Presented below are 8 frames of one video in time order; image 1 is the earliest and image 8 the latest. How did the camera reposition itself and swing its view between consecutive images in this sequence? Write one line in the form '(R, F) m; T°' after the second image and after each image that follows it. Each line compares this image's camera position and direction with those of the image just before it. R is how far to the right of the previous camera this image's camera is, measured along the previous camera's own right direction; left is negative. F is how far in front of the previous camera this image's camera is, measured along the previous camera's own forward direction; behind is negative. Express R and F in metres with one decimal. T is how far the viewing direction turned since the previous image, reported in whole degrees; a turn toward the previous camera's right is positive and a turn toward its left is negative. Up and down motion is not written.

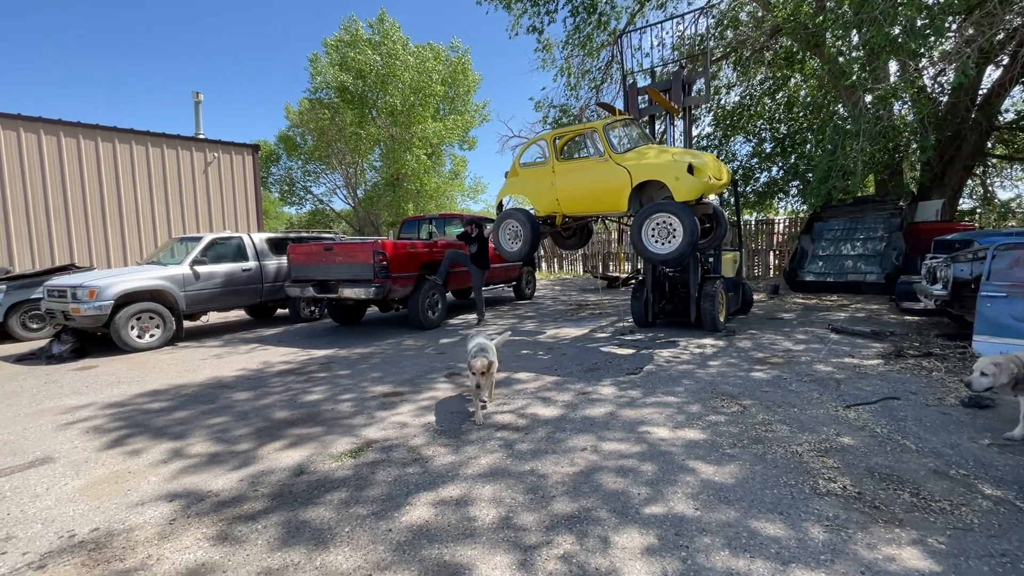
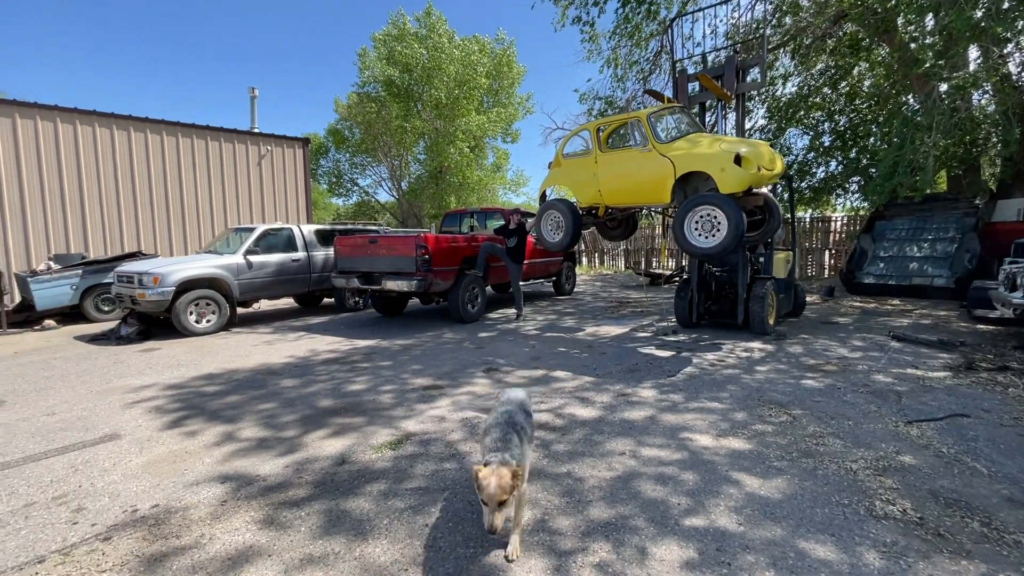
(0.0, 0.0) m; -5°
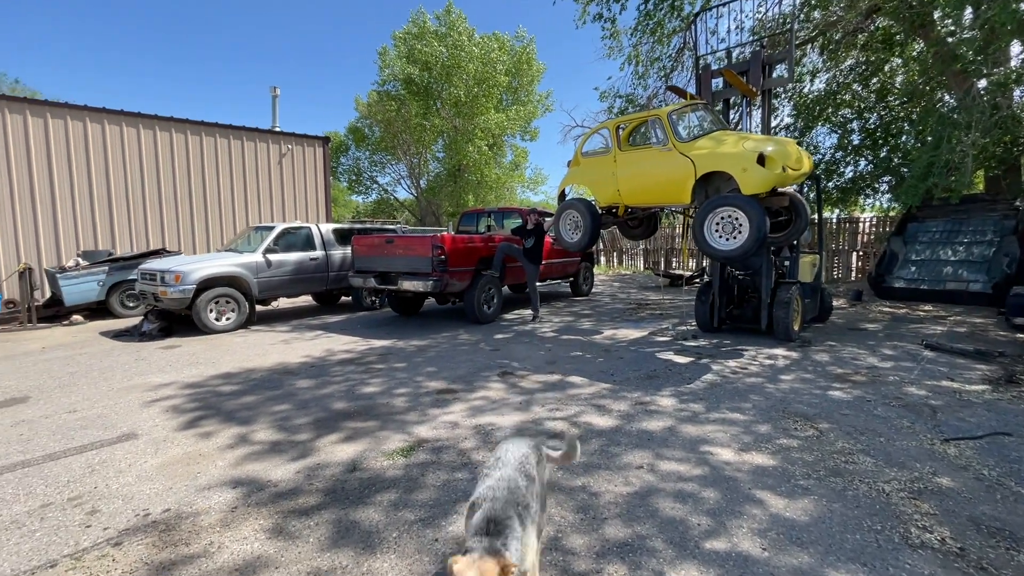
(0.0, +0.1) m; -2°
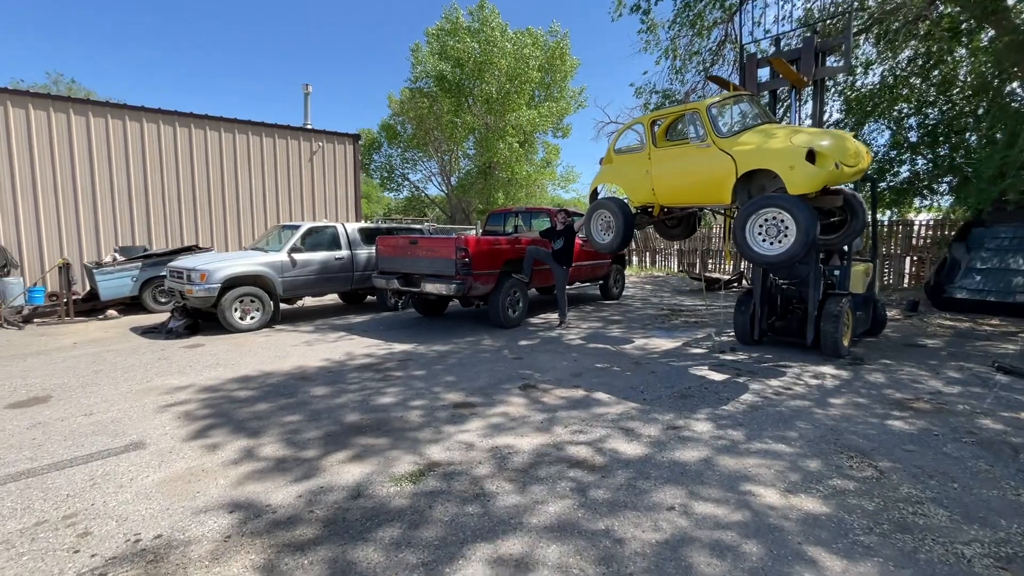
(+0.1, +0.3) m; -4°
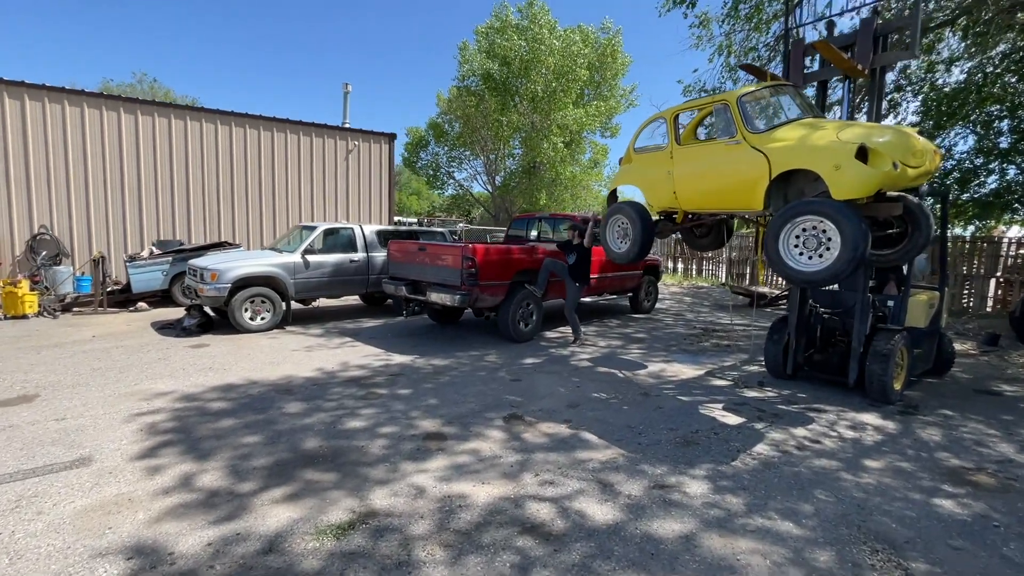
(+0.6, +0.5) m; -6°
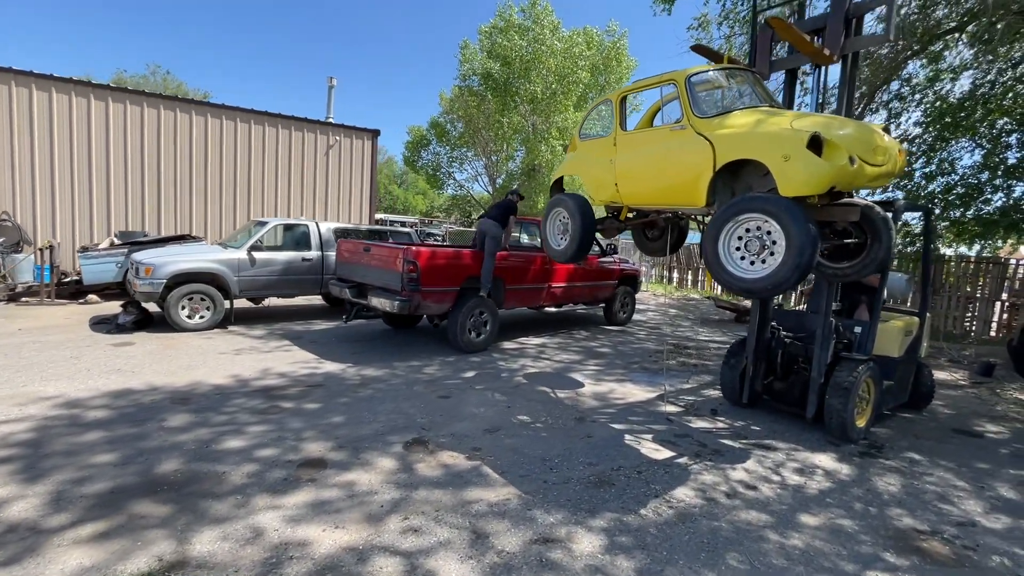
(+0.9, +0.5) m; -1°
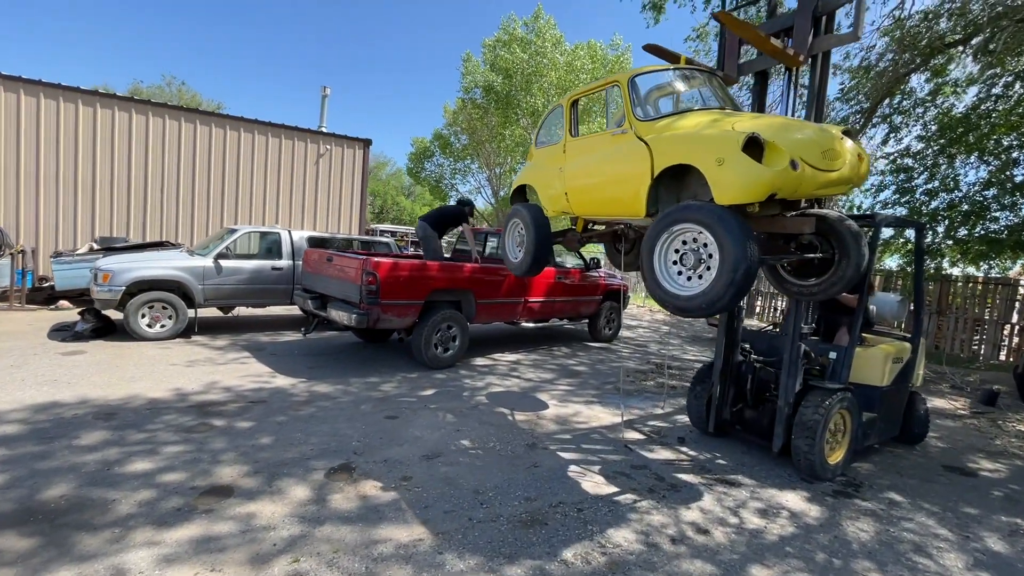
(+0.6, +0.3) m; -1°
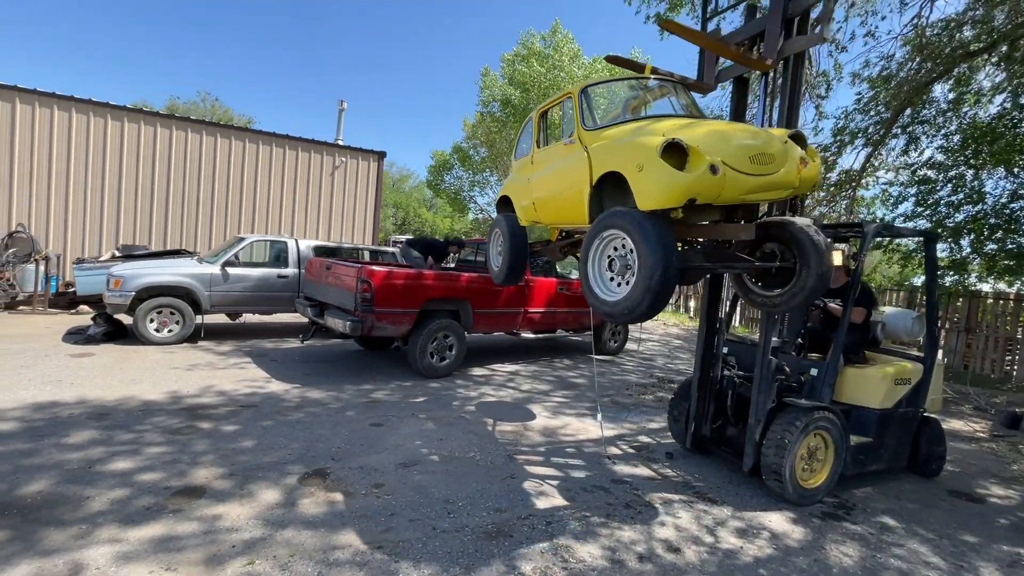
(+0.4, 0.0) m; -3°
